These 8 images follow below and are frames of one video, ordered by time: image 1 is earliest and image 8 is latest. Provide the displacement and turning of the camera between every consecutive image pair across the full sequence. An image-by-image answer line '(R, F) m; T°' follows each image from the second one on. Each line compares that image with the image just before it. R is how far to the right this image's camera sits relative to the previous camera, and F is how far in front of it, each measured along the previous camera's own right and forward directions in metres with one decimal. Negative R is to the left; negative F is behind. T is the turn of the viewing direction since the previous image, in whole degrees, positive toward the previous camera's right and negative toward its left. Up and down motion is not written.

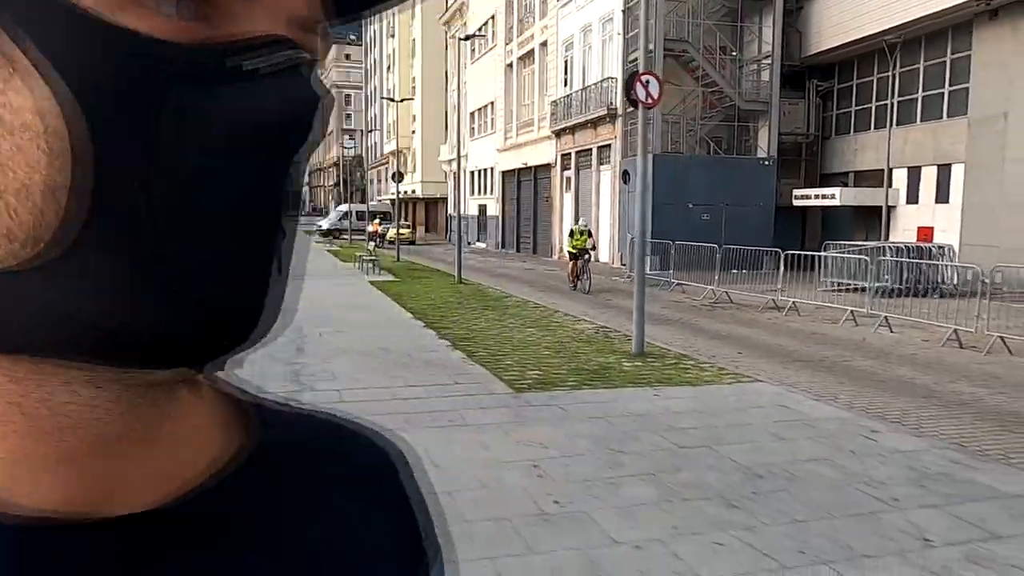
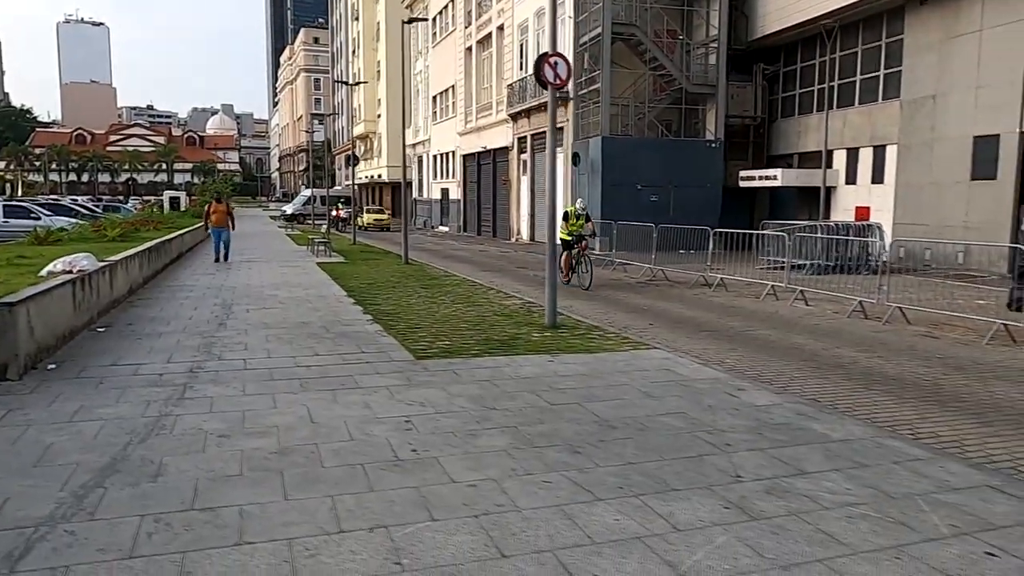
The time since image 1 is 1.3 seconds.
(+0.8, -0.4) m; +2°
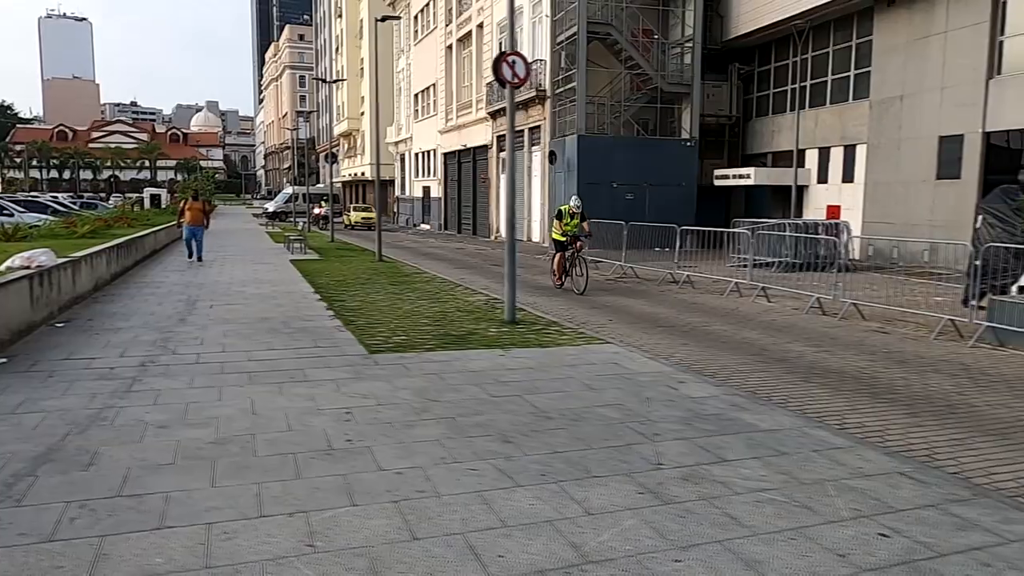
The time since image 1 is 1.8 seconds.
(+0.4, -0.1) m; +1°
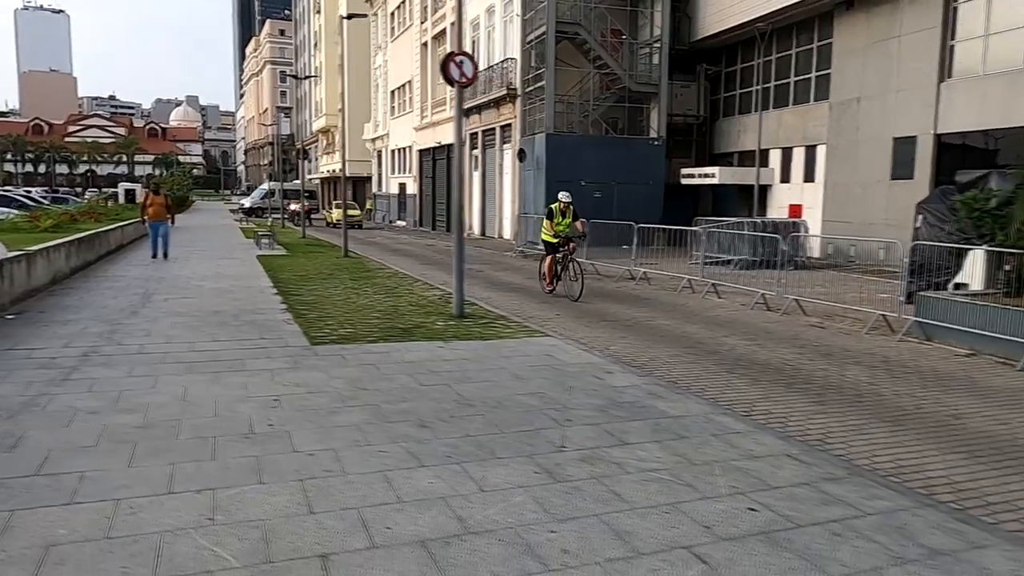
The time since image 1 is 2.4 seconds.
(+0.5, -0.3) m; +1°
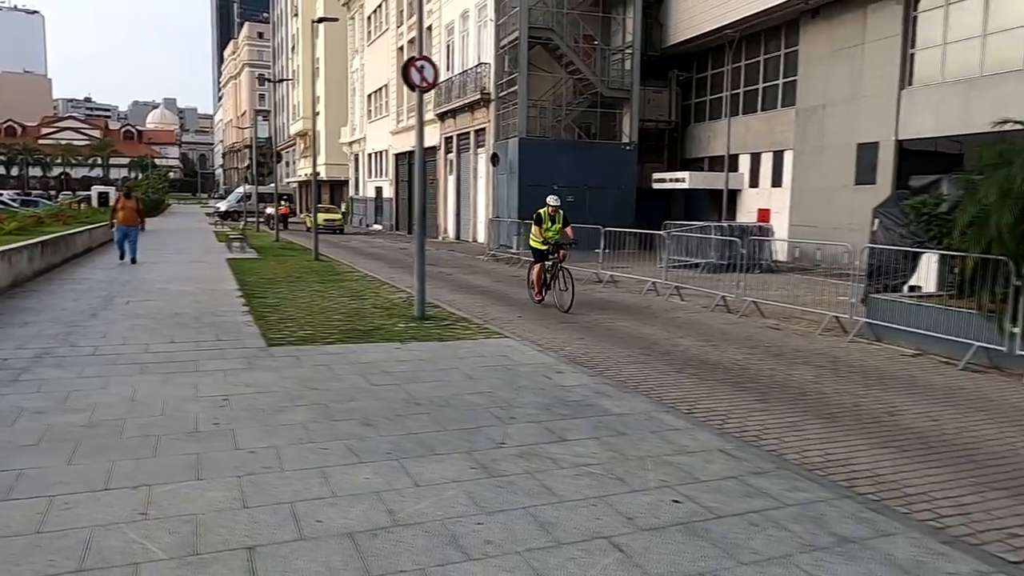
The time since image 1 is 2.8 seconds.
(+0.3, -0.1) m; +1°
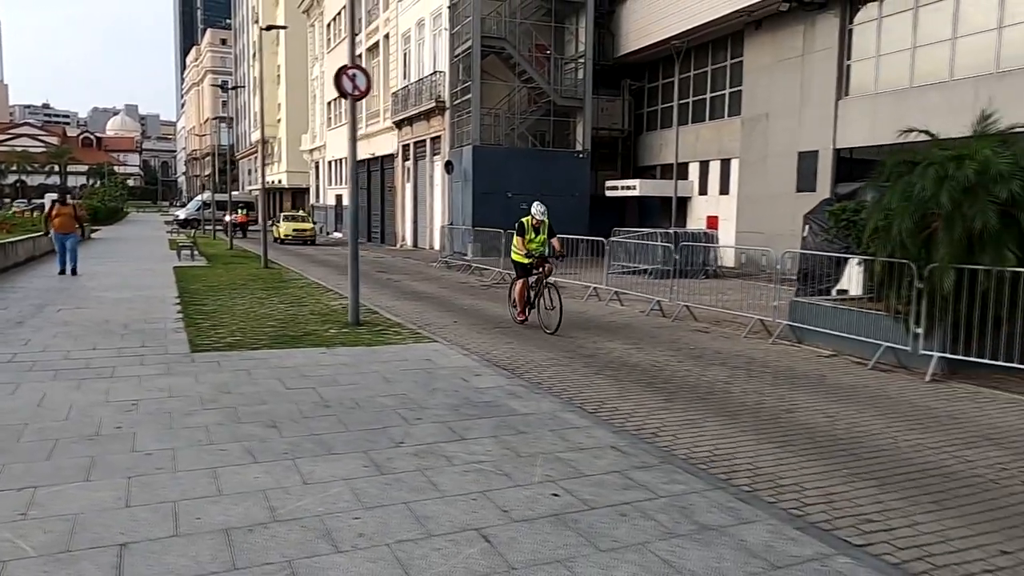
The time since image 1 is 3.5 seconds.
(+0.5, -0.2) m; +2°
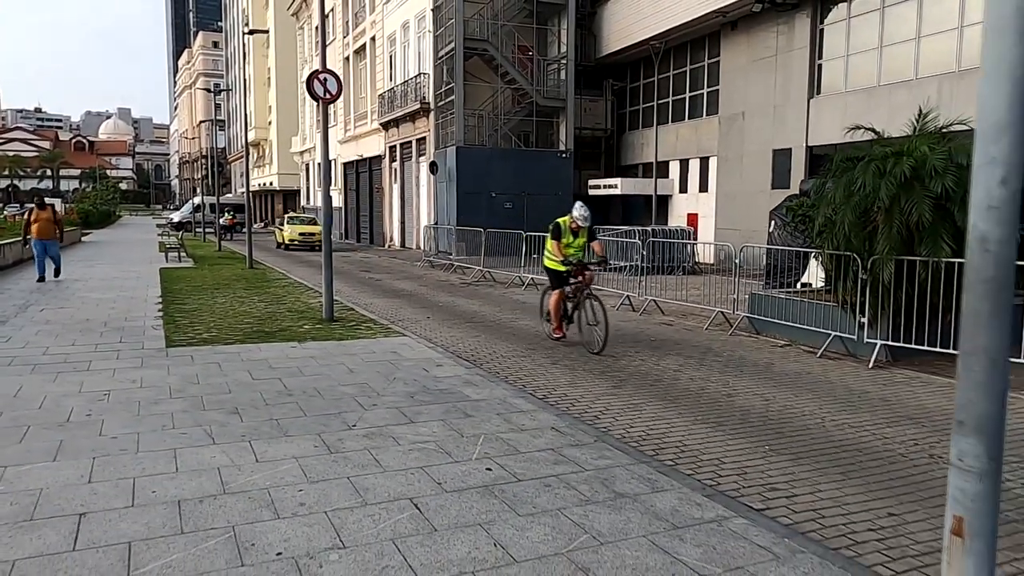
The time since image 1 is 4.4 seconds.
(+0.4, -0.4) m; 0°
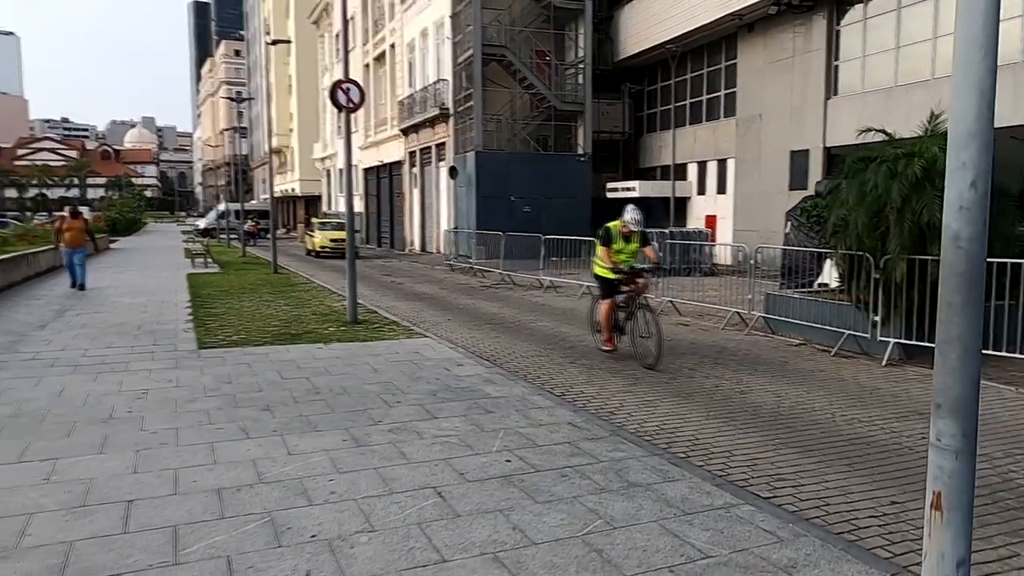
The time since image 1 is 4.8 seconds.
(0.0, -0.3) m; -1°
